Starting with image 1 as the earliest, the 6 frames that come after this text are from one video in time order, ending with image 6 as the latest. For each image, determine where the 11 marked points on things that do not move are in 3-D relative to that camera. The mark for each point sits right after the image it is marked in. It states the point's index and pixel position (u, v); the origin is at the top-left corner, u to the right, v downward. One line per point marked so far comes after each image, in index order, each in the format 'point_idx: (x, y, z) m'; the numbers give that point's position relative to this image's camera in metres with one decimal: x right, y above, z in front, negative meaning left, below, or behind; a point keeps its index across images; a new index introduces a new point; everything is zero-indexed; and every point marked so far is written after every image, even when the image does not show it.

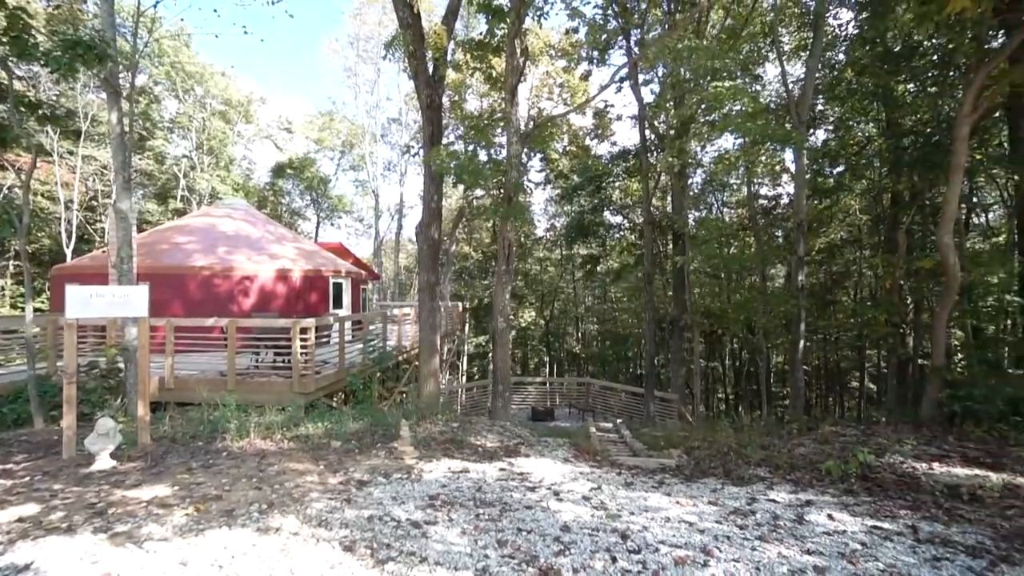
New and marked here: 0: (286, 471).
0: (-1.9, -1.5, +4.0) m
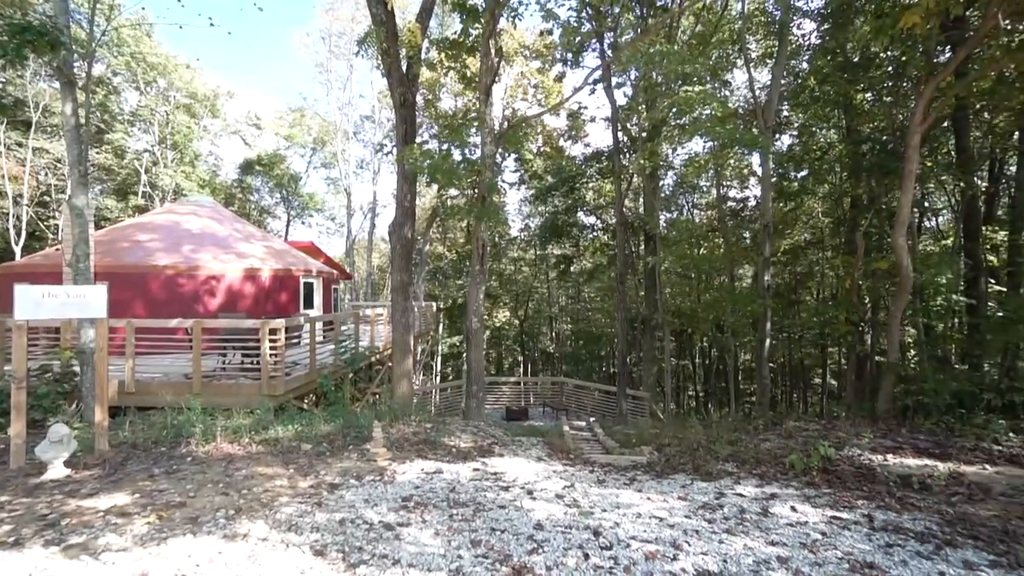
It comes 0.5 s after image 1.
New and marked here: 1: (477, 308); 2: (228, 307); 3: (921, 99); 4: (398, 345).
0: (-2.1, -1.5, +3.9) m
1: (-0.6, -0.3, +7.8) m
2: (-6.8, -0.5, +11.6) m
3: (+6.2, +2.9, +7.3) m
4: (-1.9, -0.9, +7.9) m
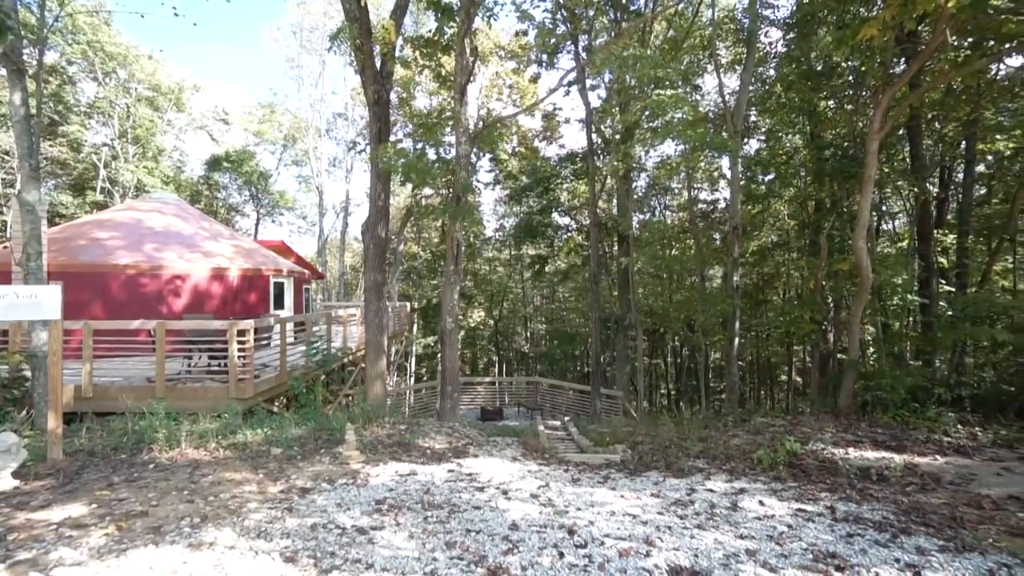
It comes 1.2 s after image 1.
0: (-2.3, -1.5, +3.8) m
1: (-1.0, -0.3, +7.8) m
2: (-7.4, -0.5, +11.2) m
3: (+5.8, +2.9, +7.6) m
4: (-2.3, -0.9, +7.8) m
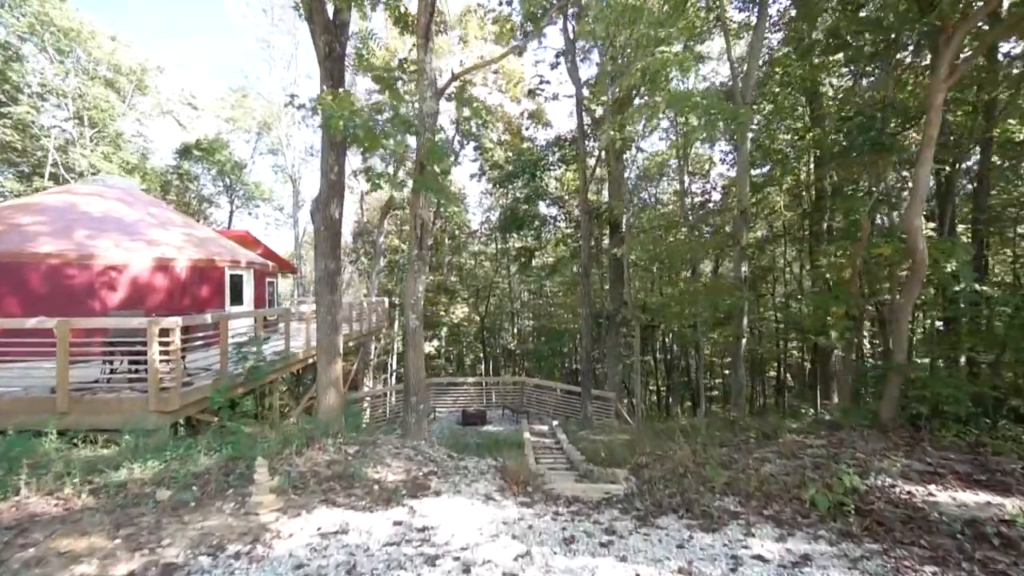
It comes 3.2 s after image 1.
0: (-2.5, -1.4, +2.6) m
1: (-1.3, -0.2, +6.6) m
2: (-7.8, -0.3, +9.9) m
3: (+5.5, +3.0, +6.6) m
4: (-2.6, -0.8, +6.6) m
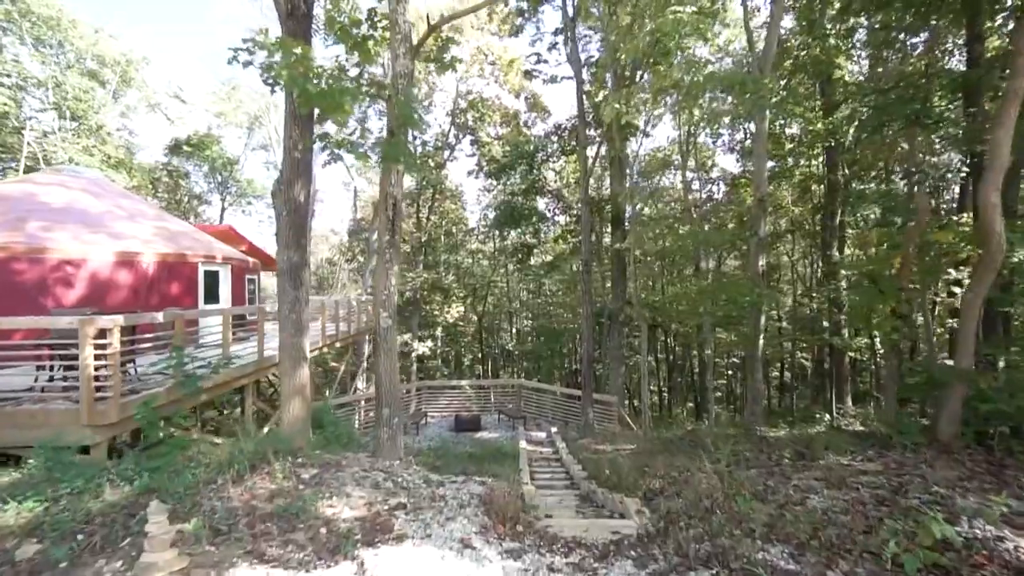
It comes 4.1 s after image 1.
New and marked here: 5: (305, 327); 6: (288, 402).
0: (-2.6, -1.4, +1.7) m
1: (-1.4, -0.1, +5.8) m
2: (-7.9, -0.2, +9.0) m
3: (+5.4, +3.1, +5.8) m
4: (-2.7, -0.7, +5.8) m
5: (-2.5, -0.5, +5.9) m
6: (-2.7, -1.4, +5.8) m
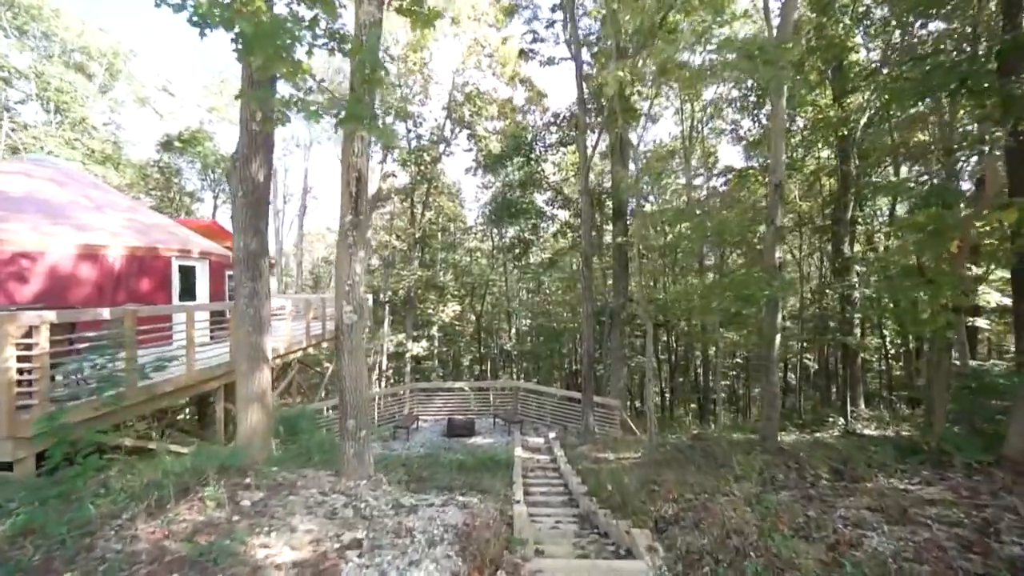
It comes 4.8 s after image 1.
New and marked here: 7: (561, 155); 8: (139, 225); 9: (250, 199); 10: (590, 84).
0: (-2.7, -1.3, +1.0) m
1: (-1.5, 0.0, +5.0) m
2: (-8.0, -0.2, +8.3) m
3: (+5.3, +3.2, +5.0) m
4: (-2.8, -0.7, +5.1) m
5: (-2.6, -0.4, +5.2) m
6: (-2.8, -1.3, +5.1) m
7: (+1.4, +4.1, +14.4) m
8: (-7.8, +1.3, +10.0) m
9: (-2.7, +0.9, +5.0) m
10: (+1.9, +5.0, +11.5) m
